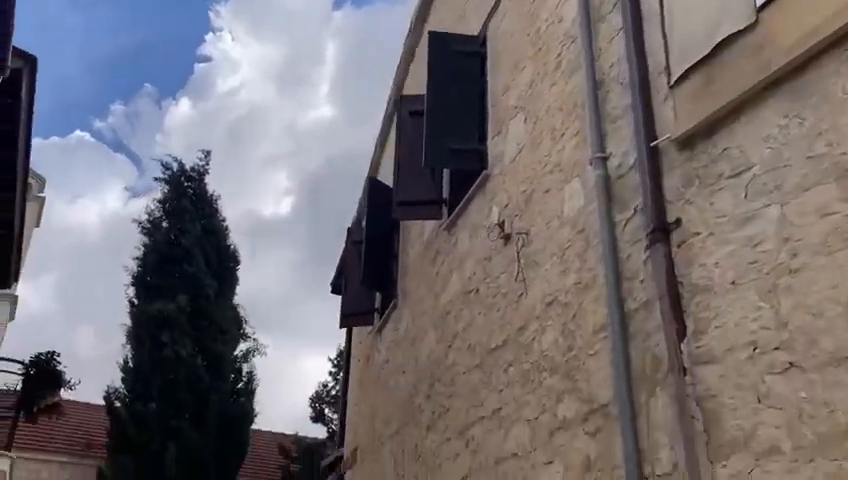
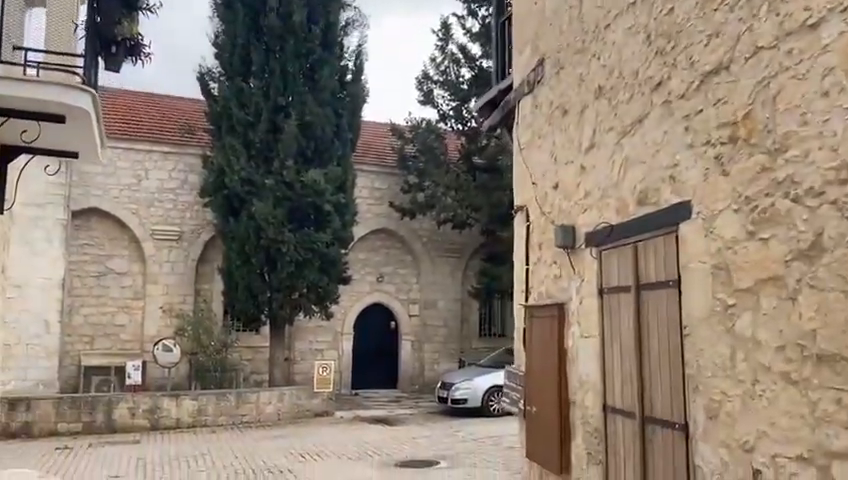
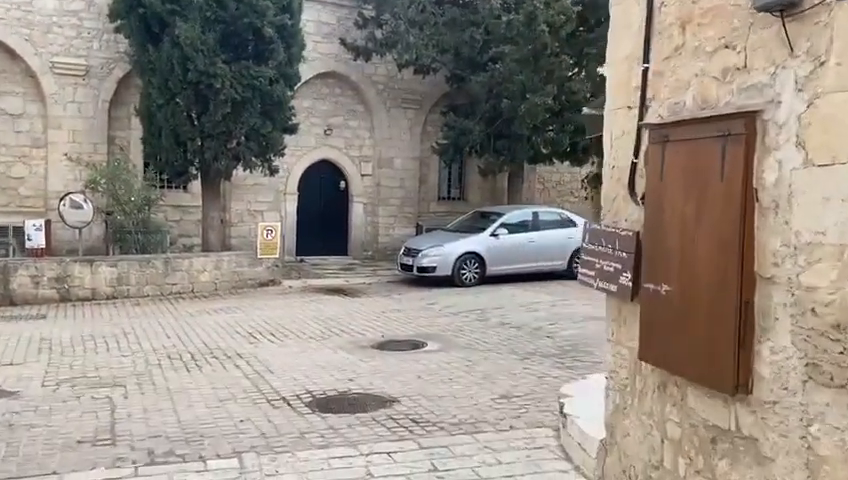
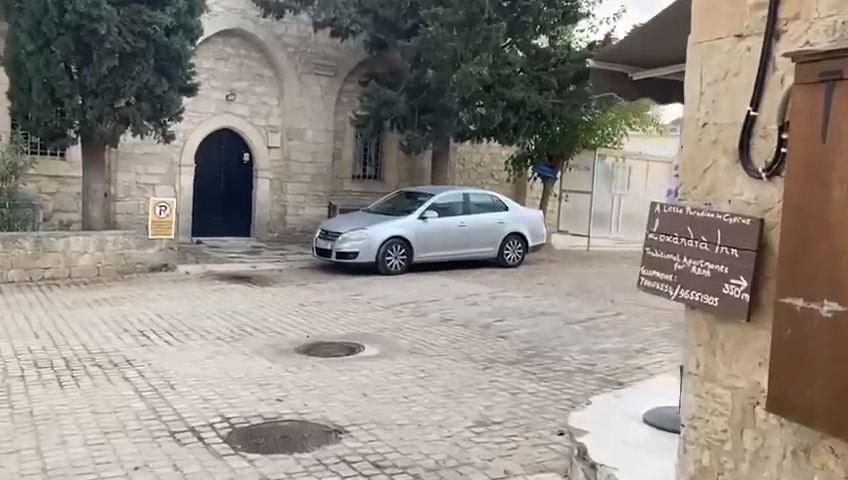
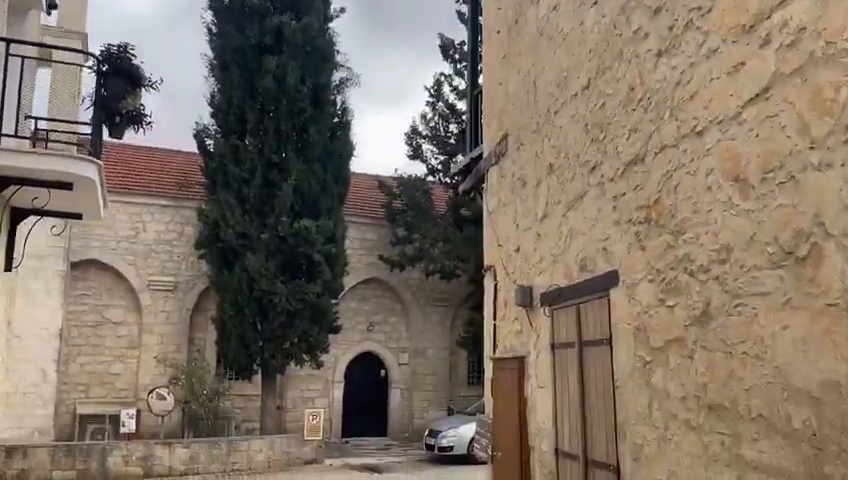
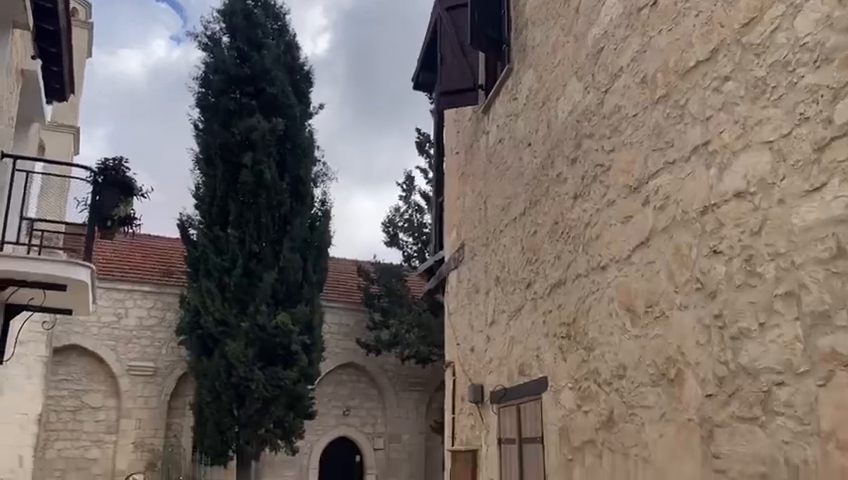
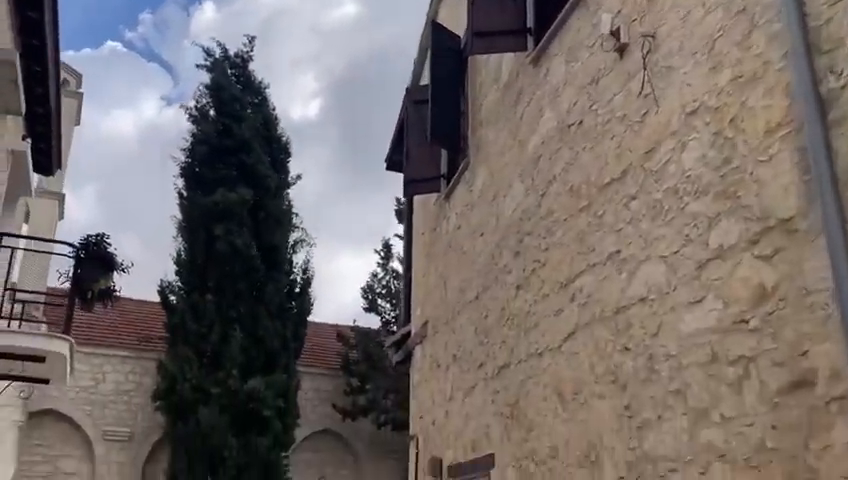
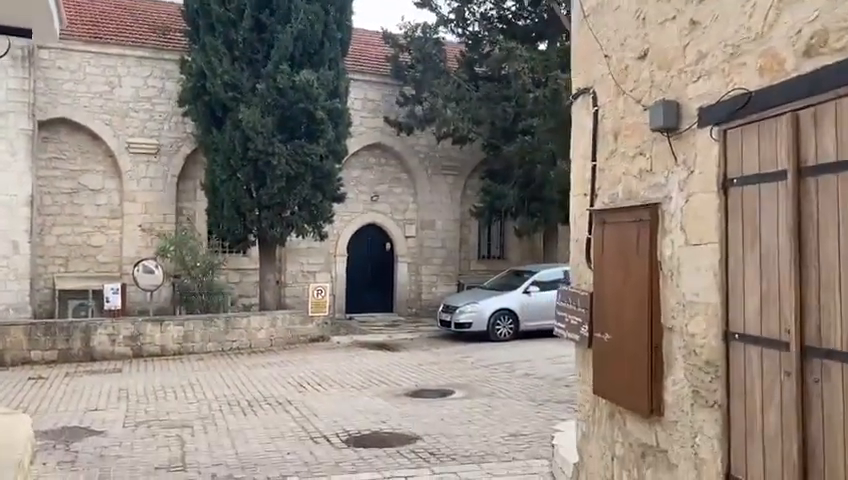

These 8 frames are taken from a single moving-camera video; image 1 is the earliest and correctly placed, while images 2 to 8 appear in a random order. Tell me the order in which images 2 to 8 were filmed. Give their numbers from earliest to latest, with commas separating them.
7, 6, 5, 2, 8, 3, 4
